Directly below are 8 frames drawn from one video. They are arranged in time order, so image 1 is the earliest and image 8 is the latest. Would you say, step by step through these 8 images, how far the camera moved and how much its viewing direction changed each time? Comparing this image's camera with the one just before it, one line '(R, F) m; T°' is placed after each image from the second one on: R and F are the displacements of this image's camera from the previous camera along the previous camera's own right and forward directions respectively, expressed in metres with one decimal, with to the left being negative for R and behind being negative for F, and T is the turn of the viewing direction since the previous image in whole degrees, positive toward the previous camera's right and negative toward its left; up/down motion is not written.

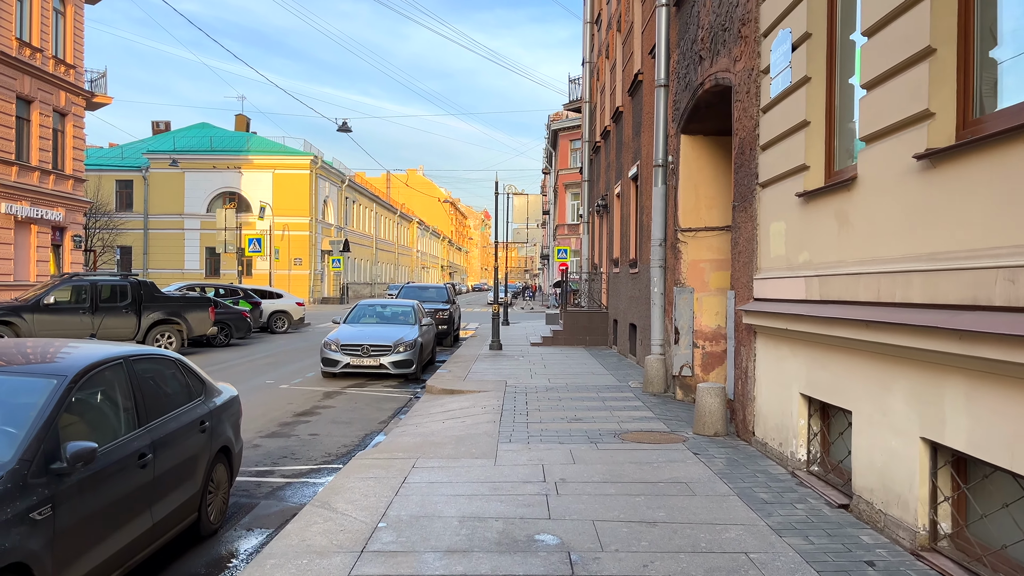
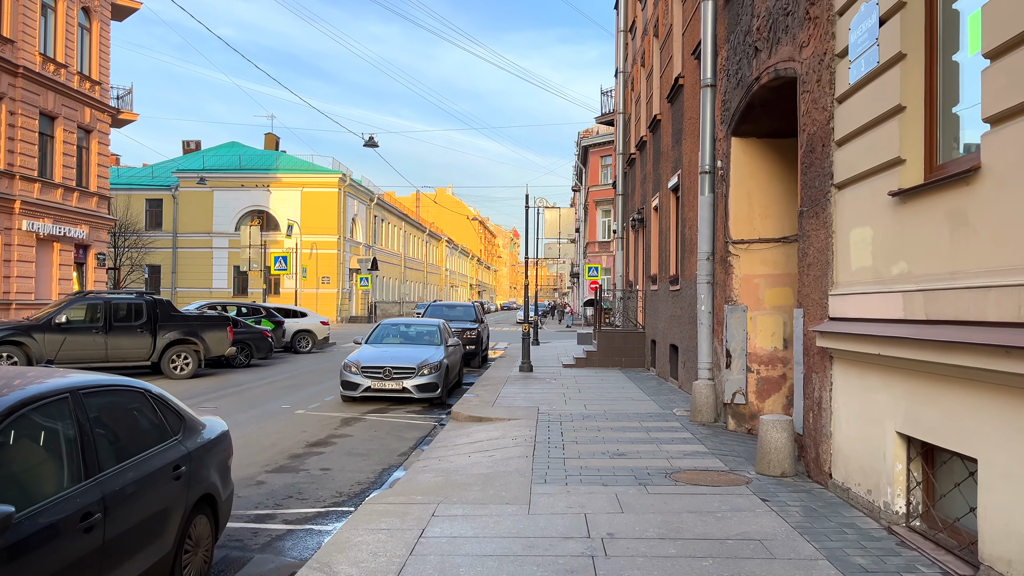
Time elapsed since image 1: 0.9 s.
(-0.1, +0.9) m; -2°
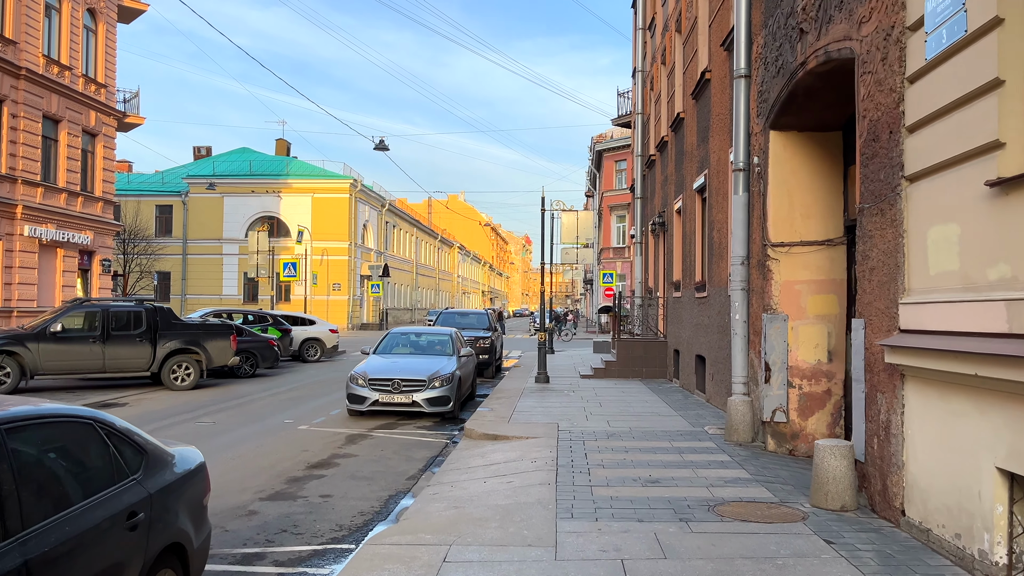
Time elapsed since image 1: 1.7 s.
(-0.1, +0.7) m; -1°
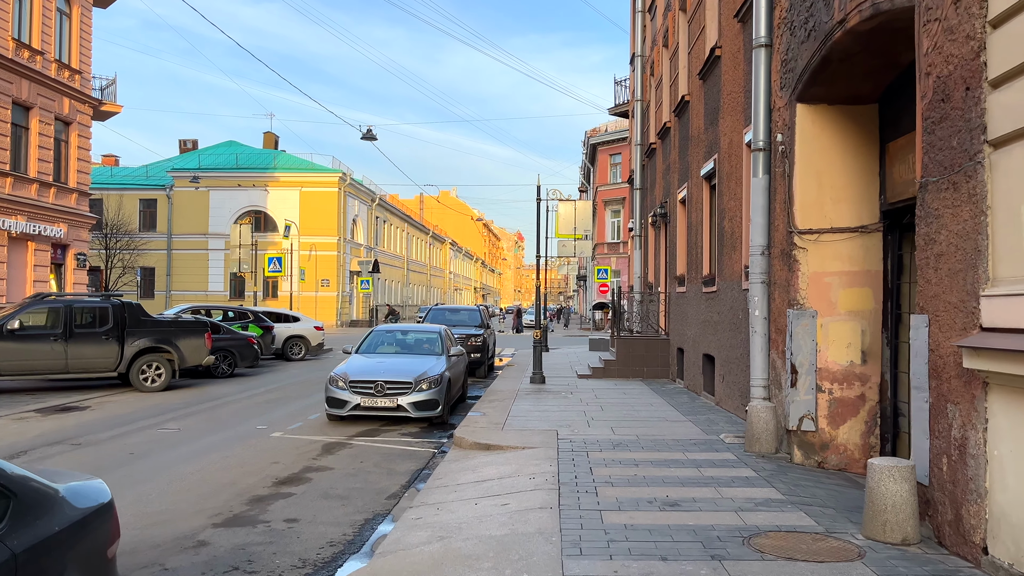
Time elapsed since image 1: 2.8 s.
(0.0, +1.0) m; +1°
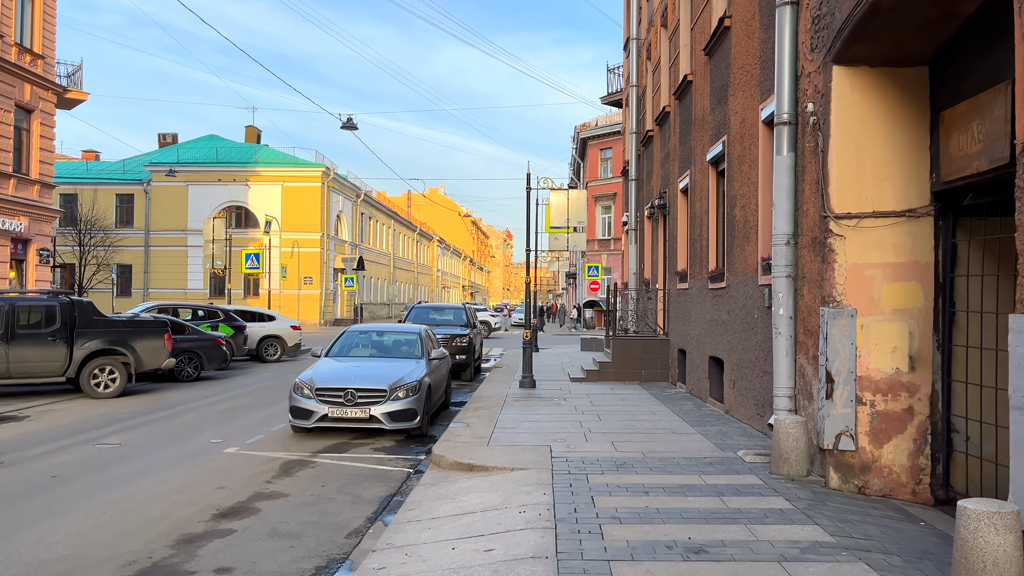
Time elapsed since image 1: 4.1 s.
(0.0, +1.2) m; +1°
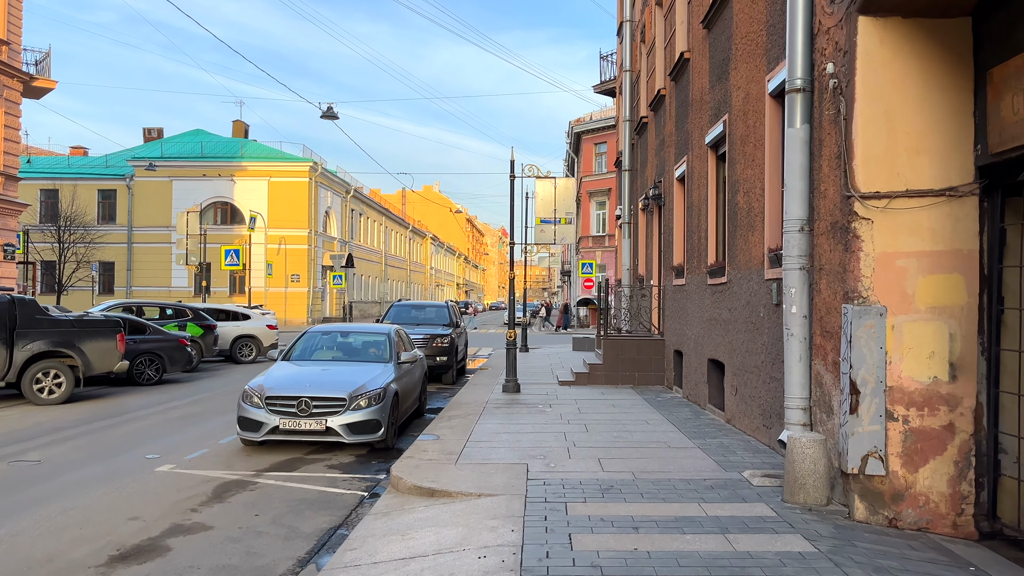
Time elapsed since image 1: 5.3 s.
(+0.2, +1.0) m; 0°
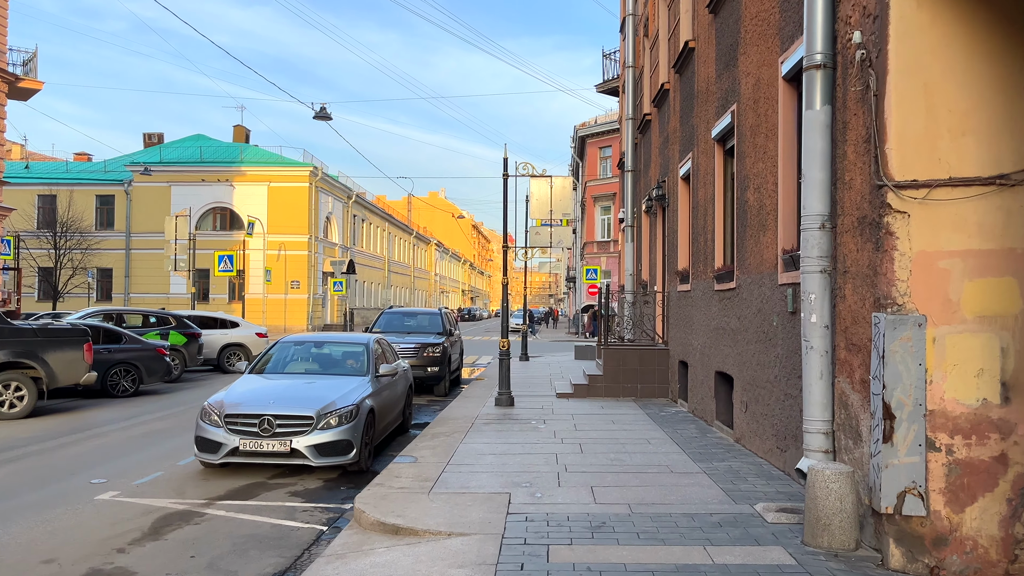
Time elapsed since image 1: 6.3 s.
(+0.2, +0.8) m; 0°
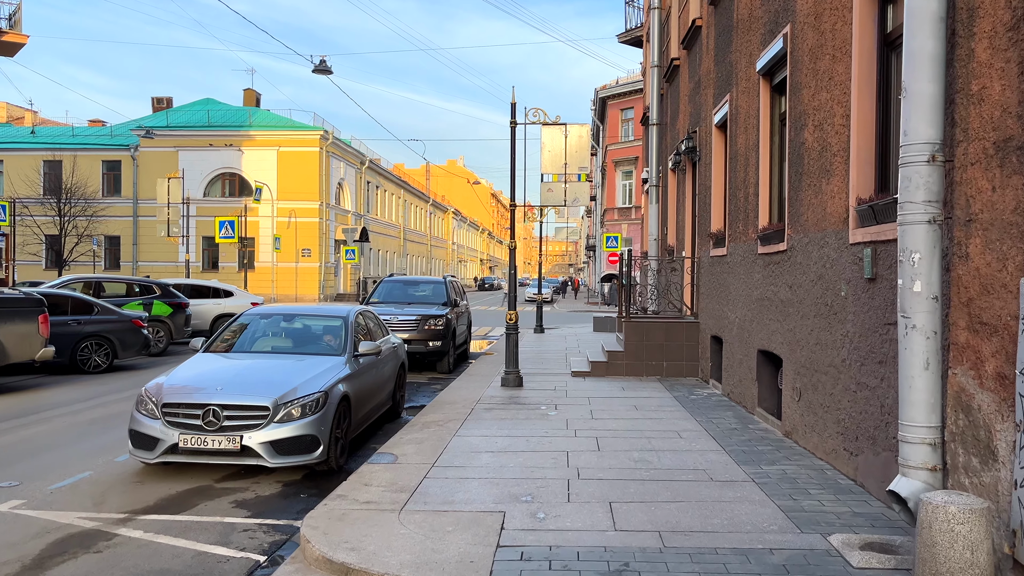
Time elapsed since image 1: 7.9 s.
(+0.1, +1.4) m; -1°
